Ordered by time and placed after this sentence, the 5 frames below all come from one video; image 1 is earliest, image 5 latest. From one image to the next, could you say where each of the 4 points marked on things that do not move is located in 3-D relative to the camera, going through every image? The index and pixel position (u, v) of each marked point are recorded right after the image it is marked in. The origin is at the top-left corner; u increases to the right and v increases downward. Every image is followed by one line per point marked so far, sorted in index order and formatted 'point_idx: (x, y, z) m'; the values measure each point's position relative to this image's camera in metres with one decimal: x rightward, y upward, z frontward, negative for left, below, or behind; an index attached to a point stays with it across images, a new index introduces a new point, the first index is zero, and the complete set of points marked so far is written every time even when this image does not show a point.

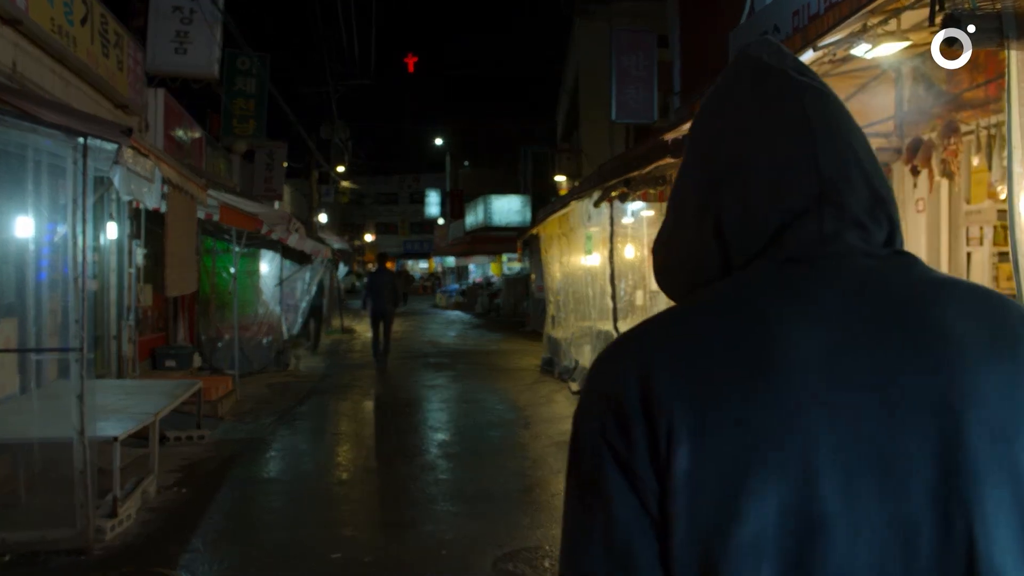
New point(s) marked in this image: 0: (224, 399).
0: (-4.0, -1.5, +10.0) m
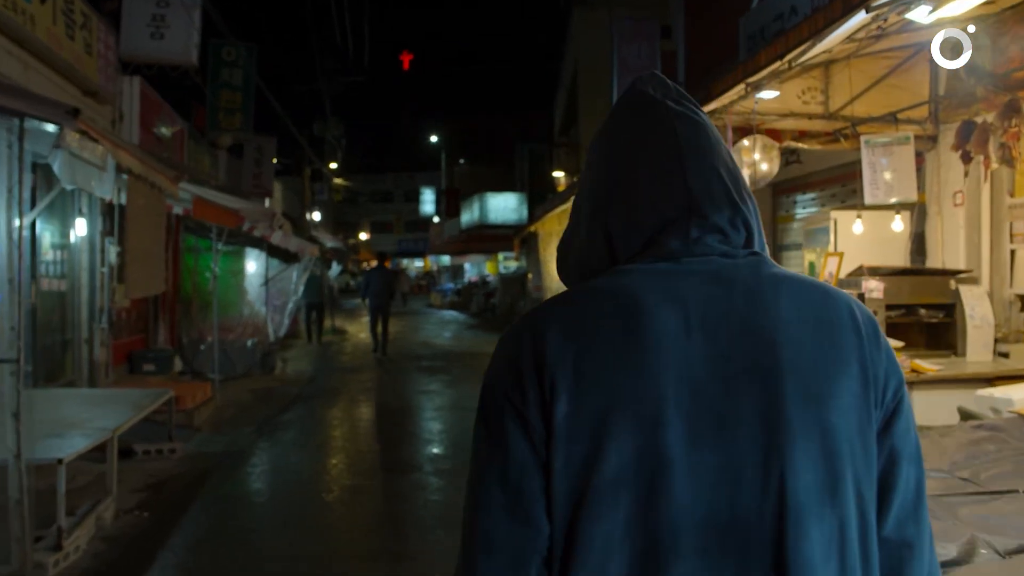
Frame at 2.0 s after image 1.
0: (-4.0, -1.5, +9.4) m
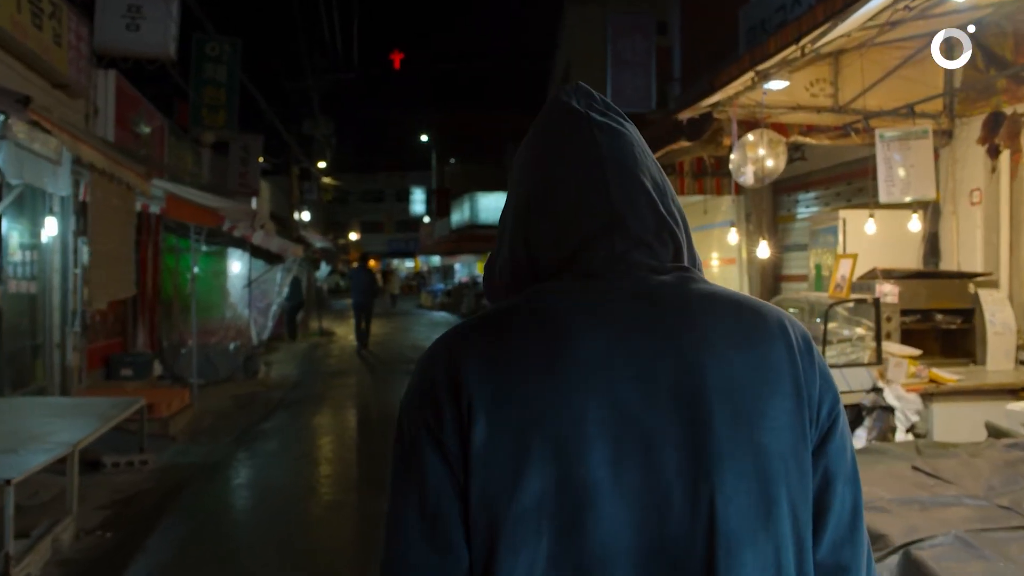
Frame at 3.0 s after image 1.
0: (-4.1, -1.5, +9.0) m
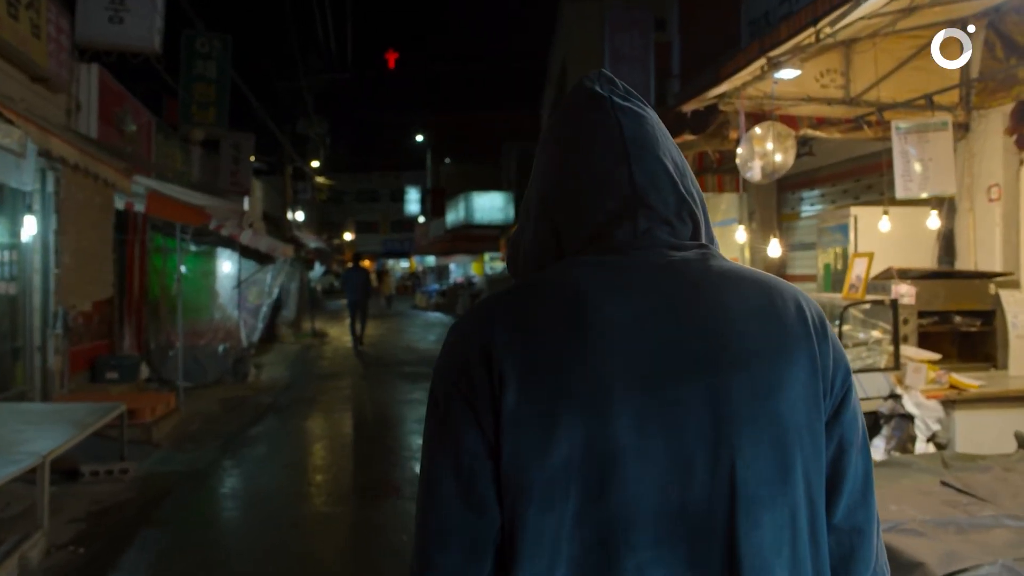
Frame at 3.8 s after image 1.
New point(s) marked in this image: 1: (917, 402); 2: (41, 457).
0: (-4.2, -1.6, +8.7) m
1: (+2.6, -0.7, +4.6) m
2: (-3.3, -1.2, +5.1) m
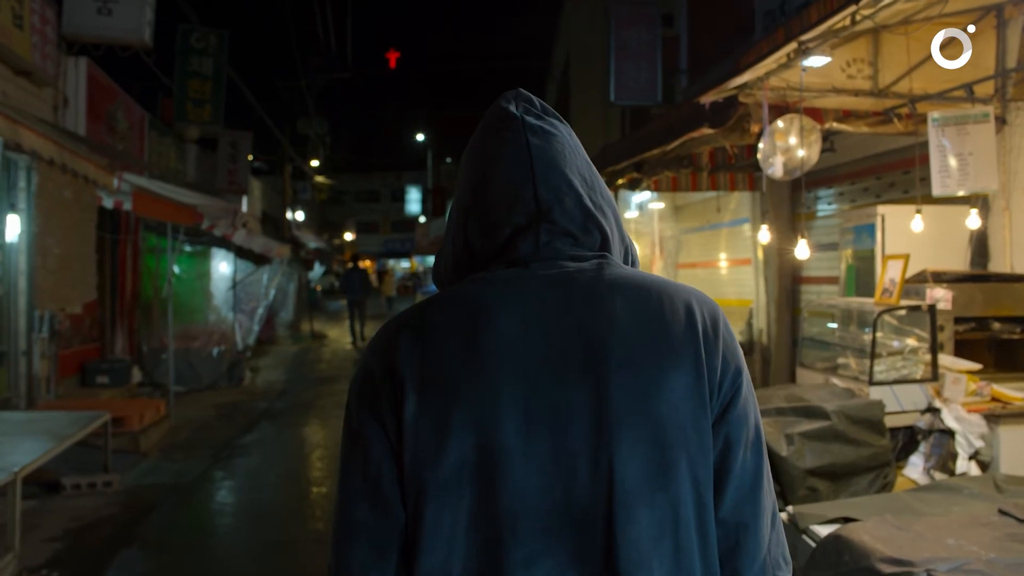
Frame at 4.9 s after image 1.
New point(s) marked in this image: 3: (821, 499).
0: (-4.1, -1.6, +8.3) m
1: (+2.6, -0.7, +4.2) m
2: (-3.2, -1.2, +4.8) m
3: (+1.7, -1.1, +4.0) m
